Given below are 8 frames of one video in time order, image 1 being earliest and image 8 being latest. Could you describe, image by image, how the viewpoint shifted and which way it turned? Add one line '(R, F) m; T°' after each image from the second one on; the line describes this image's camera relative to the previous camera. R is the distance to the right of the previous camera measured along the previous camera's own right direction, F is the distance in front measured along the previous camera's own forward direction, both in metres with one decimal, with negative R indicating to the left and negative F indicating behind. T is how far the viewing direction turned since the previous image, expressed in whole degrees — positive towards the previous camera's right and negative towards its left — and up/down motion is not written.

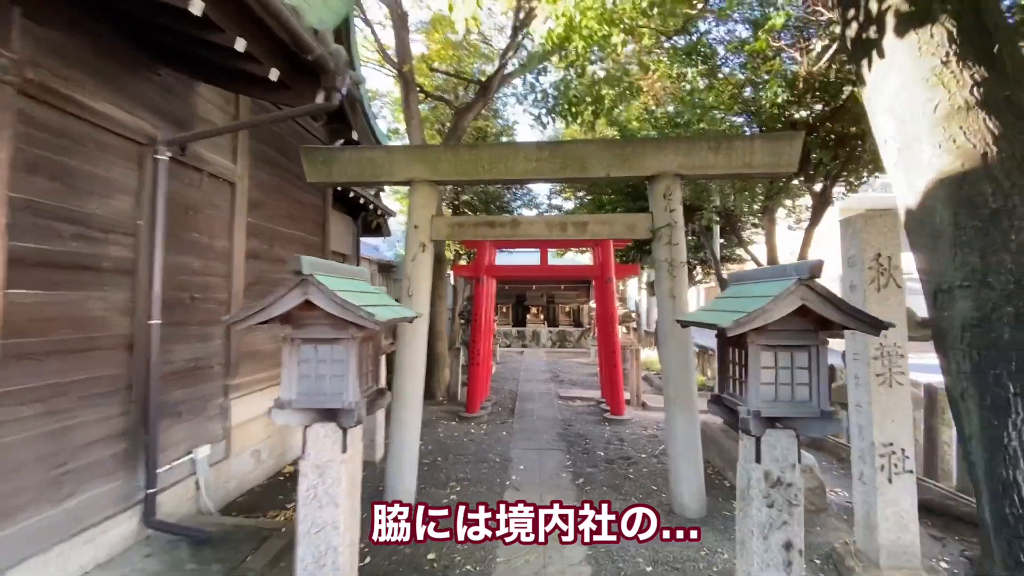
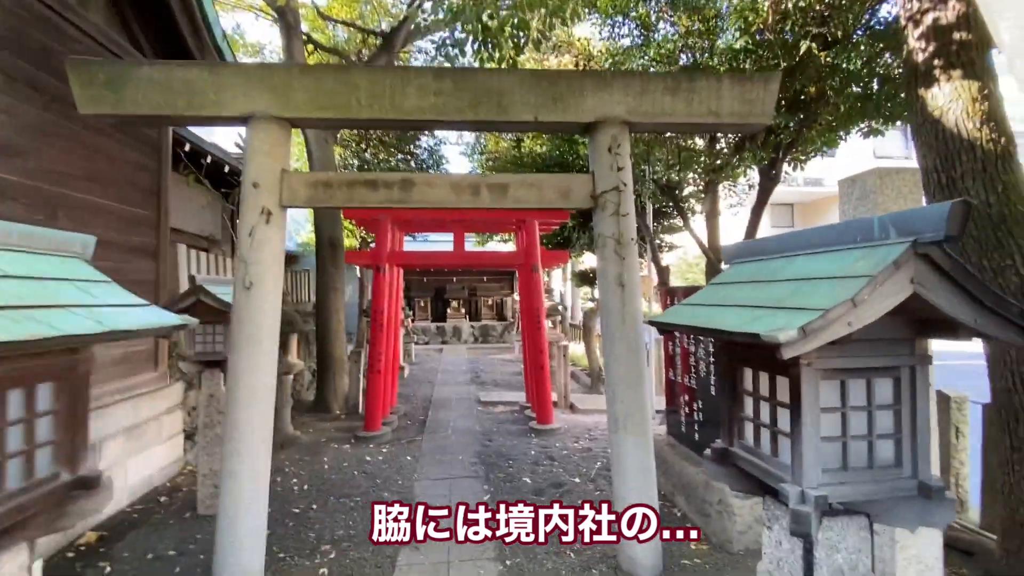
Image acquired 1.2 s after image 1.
(+0.2, +1.3) m; +9°
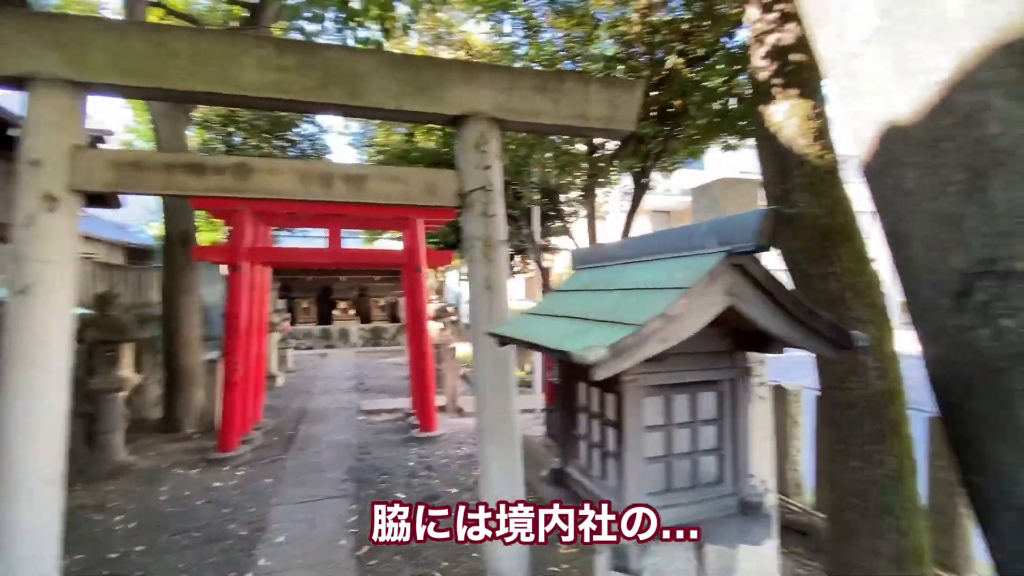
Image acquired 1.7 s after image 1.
(+0.3, +0.2) m; +12°
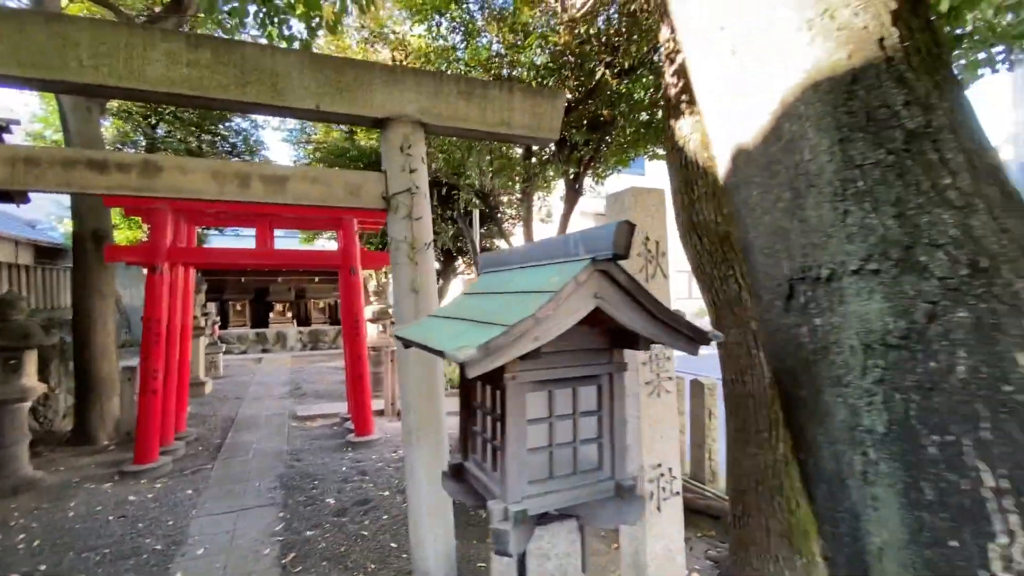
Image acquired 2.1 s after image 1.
(+0.2, -0.1) m; +6°
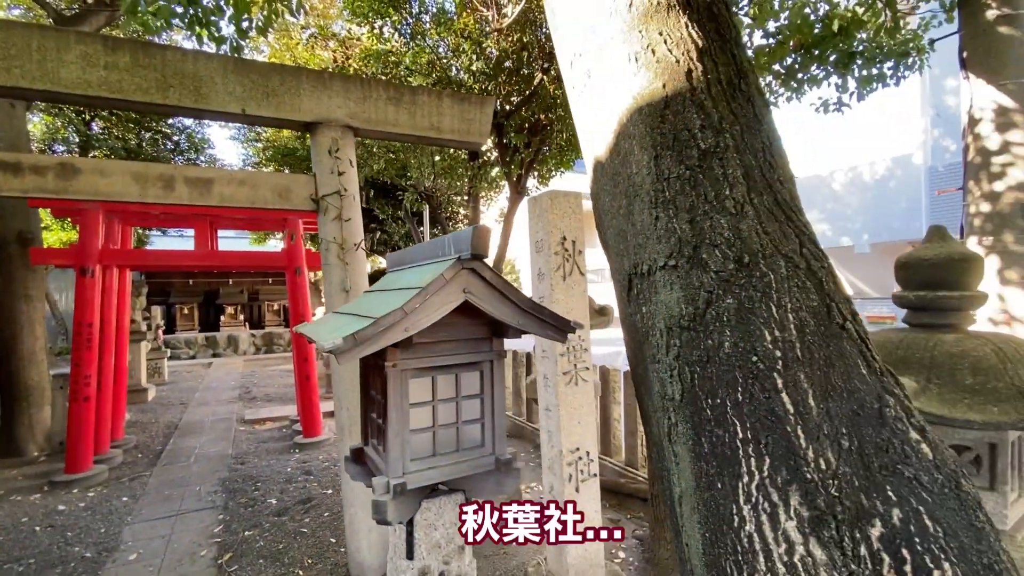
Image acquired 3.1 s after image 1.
(+0.2, -0.2) m; +4°
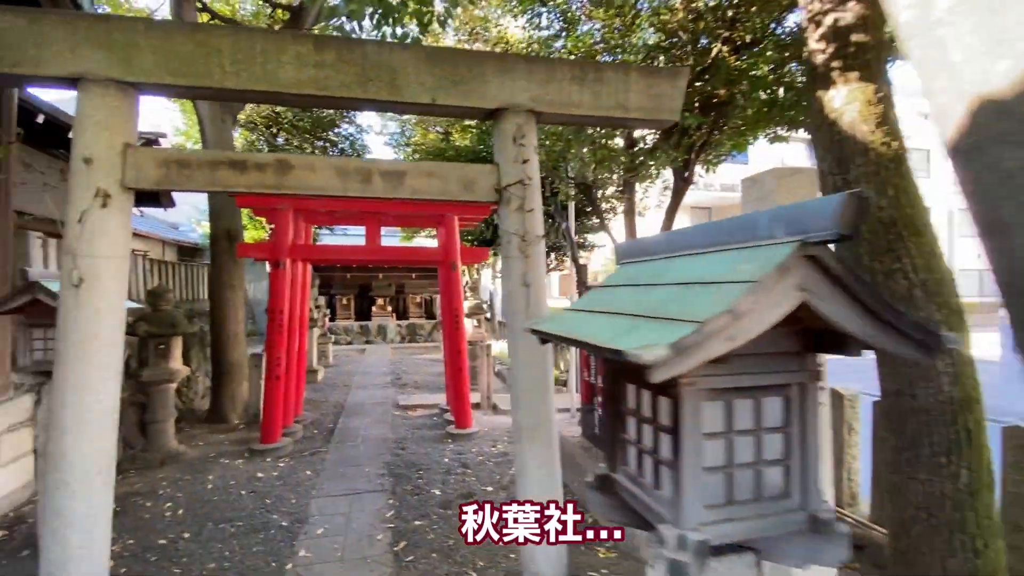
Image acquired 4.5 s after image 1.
(-0.5, +0.3) m; -14°
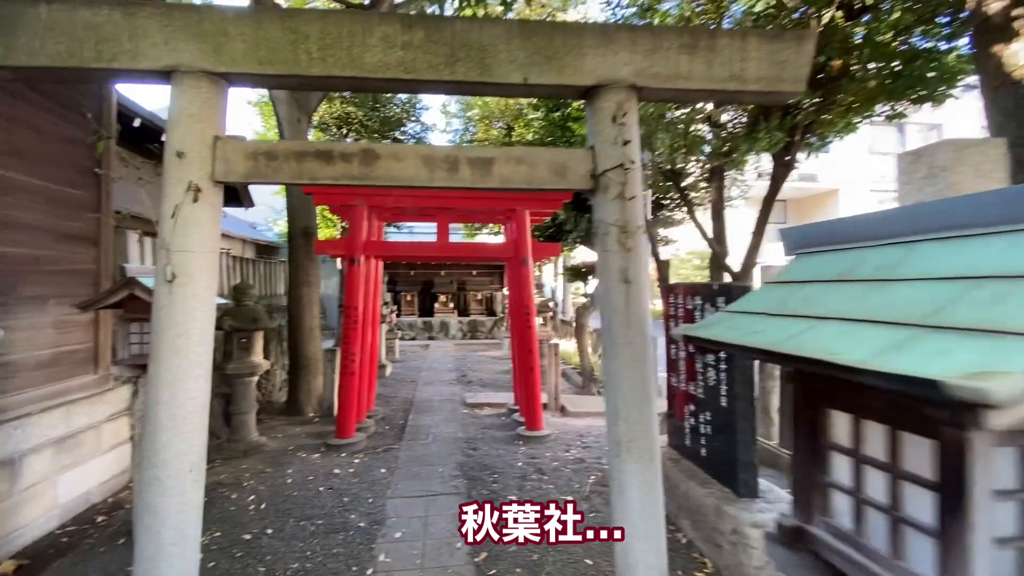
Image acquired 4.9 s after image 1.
(-0.2, +0.3) m; -7°
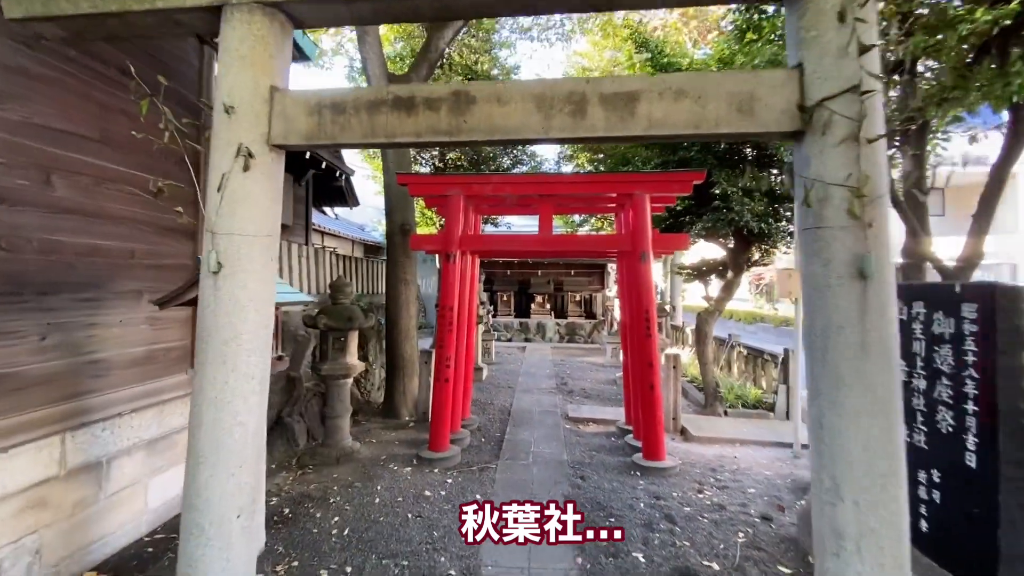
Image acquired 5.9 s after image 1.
(-0.2, +0.8) m; -11°
